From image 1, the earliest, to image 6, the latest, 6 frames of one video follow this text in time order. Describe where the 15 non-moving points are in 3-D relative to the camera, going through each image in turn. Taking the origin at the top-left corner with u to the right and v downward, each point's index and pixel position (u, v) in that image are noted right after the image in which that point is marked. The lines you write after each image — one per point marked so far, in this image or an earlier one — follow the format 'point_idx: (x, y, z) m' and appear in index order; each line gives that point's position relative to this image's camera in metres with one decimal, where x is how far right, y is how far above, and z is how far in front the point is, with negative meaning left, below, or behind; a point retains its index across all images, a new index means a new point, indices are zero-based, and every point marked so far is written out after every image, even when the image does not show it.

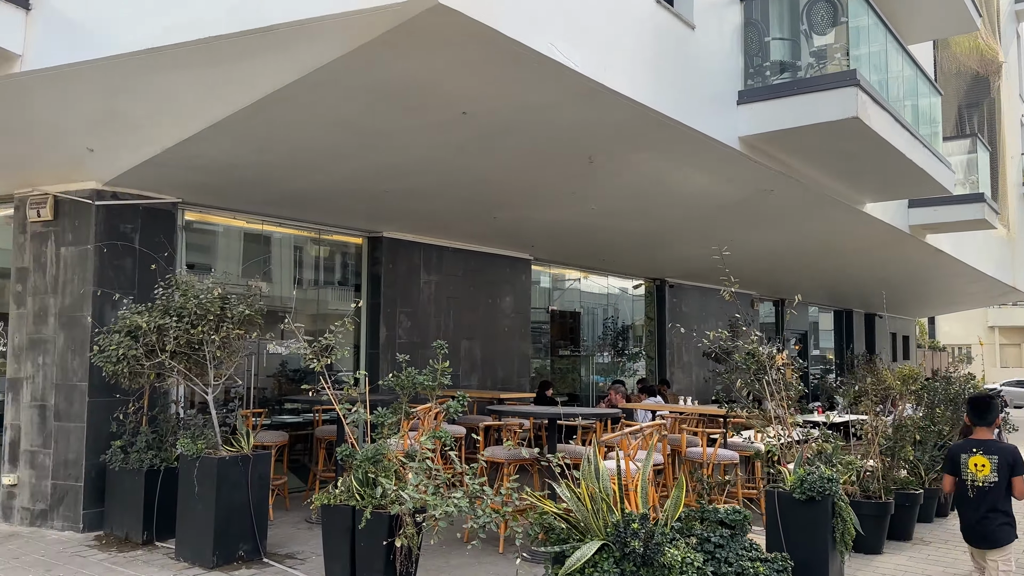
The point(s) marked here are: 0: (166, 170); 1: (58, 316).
0: (-3.2, +1.1, +7.3) m
1: (-4.2, -0.3, +7.3) m
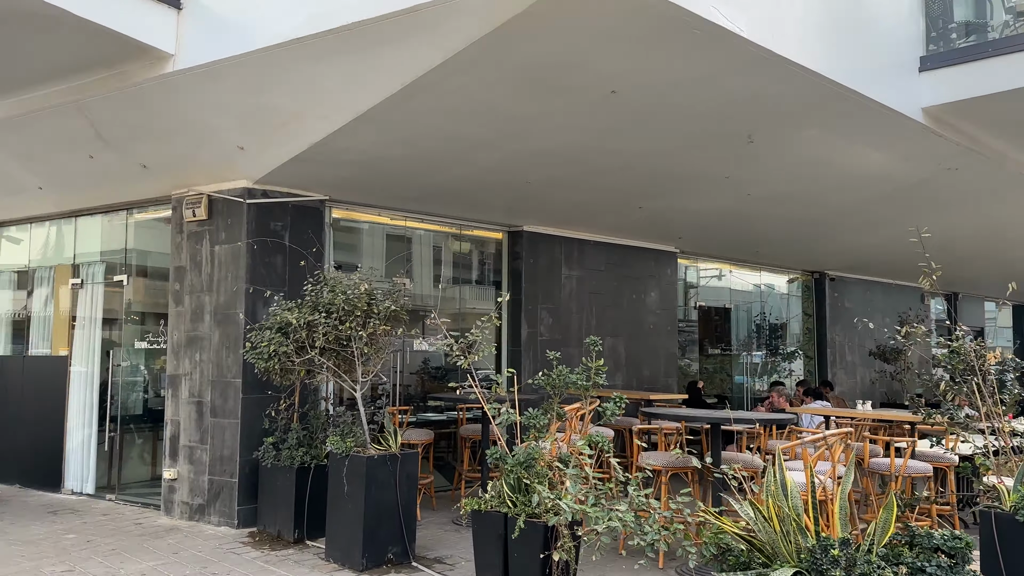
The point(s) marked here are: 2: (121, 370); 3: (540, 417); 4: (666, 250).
0: (-1.8, +1.1, +7.2) m
1: (-2.8, -0.2, +7.5) m
2: (-4.2, -0.9, +8.5) m
3: (+0.2, -0.8, +4.9) m
4: (+2.5, +0.6, +12.7) m
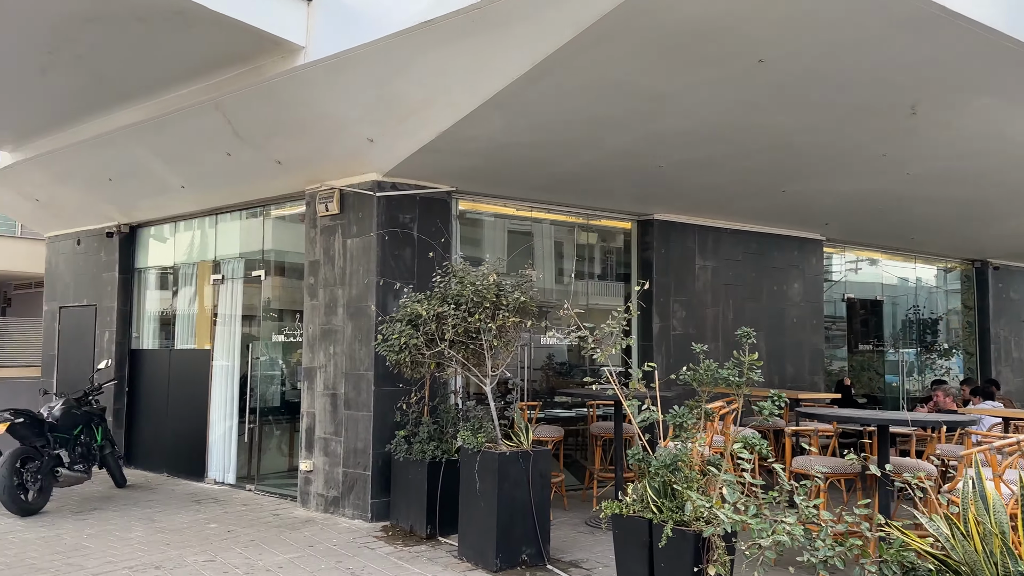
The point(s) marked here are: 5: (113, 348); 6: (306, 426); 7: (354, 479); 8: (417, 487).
0: (-0.6, +1.2, +7.1) m
1: (-1.6, -0.2, +7.5) m
2: (-2.8, -0.8, +8.7) m
3: (+1.0, -0.7, +4.5) m
4: (+4.5, +0.8, +11.9) m
5: (-5.1, -0.8, +10.1) m
6: (-2.0, -1.4, +7.8) m
7: (-1.4, -1.7, +7.1) m
8: (-0.8, -1.6, +6.5) m
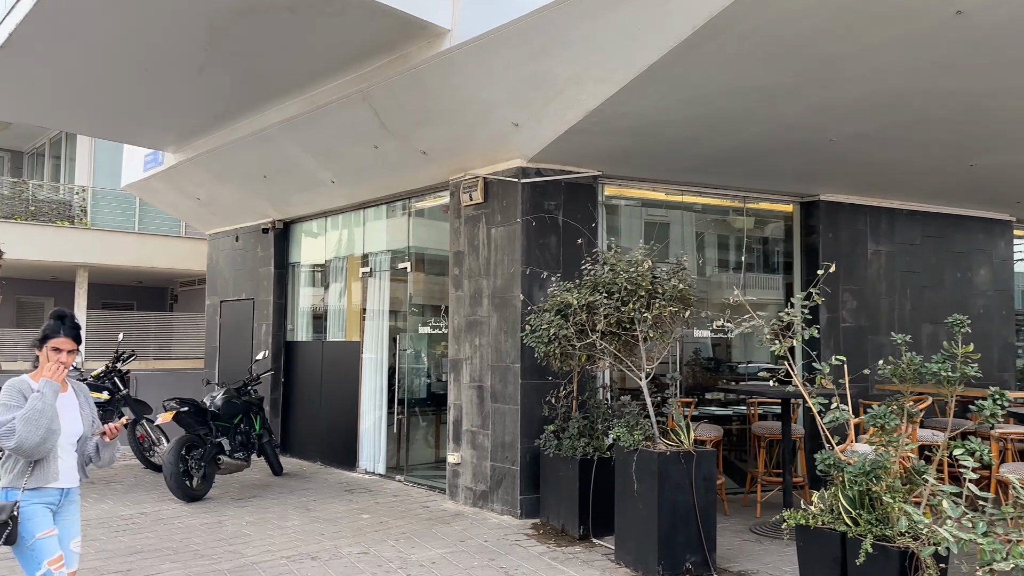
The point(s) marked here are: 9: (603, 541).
0: (+0.7, +1.3, +6.8) m
1: (-0.2, -0.1, +7.3) m
2: (-1.2, -0.7, +8.7) m
3: (+1.8, -0.6, +3.9) m
4: (+6.5, +0.9, +10.6) m
5: (-3.2, -0.7, +10.5) m
6: (-0.6, -1.3, +7.7) m
7: (-0.1, -1.6, +6.9) m
8: (+0.4, -1.6, +6.2) m
9: (+0.7, -2.0, +6.1) m
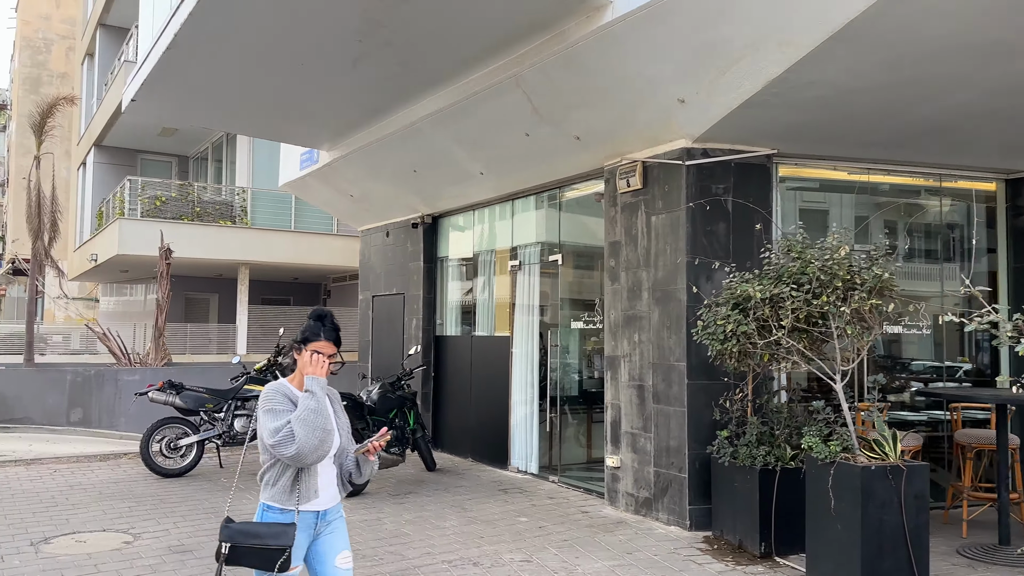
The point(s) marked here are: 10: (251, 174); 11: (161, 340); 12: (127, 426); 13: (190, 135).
0: (+1.9, +1.3, +6.1) m
1: (+1.2, 0.0, +6.8) m
2: (+0.5, -0.7, +8.3) m
3: (+2.6, -0.6, +3.1) m
4: (+8.4, +1.1, +8.9) m
5: (-1.2, -0.6, +10.5) m
6: (+0.9, -1.2, +7.2) m
7: (+1.3, -1.6, +6.4) m
8: (+1.7, -1.5, +5.6) m
9: (+1.9, -1.9, +5.5) m
10: (-5.7, +2.4, +17.1) m
11: (-5.6, -0.8, +12.5) m
12: (-5.6, -2.0, +11.5) m
13: (-7.6, +3.6, +18.5) m
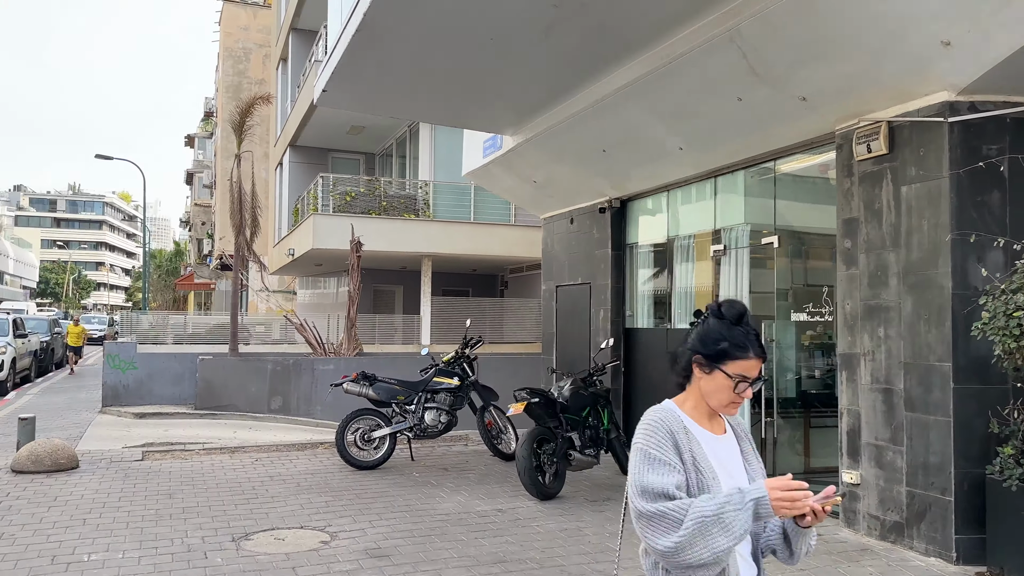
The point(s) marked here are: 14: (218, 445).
0: (+3.4, +1.5, +4.9) m
1: (+2.8, +0.1, +5.7) m
2: (+2.5, -0.5, +7.4) m
3: (+3.4, -0.5, +1.8) m
4: (+10.2, +1.3, +6.2) m
5: (+1.2, -0.5, +9.8) m
6: (+2.6, -1.1, +6.2) m
7: (+2.8, -1.5, +5.3) m
8: (+3.0, -1.4, +4.5) m
9: (+3.2, -1.8, +4.3) m
10: (-1.7, +2.6, +17.2) m
11: (-2.6, -0.7, +12.7) m
12: (-2.8, -1.9, +11.7) m
13: (-3.3, +3.8, +19.0) m
14: (-3.3, -1.7, +8.7) m
